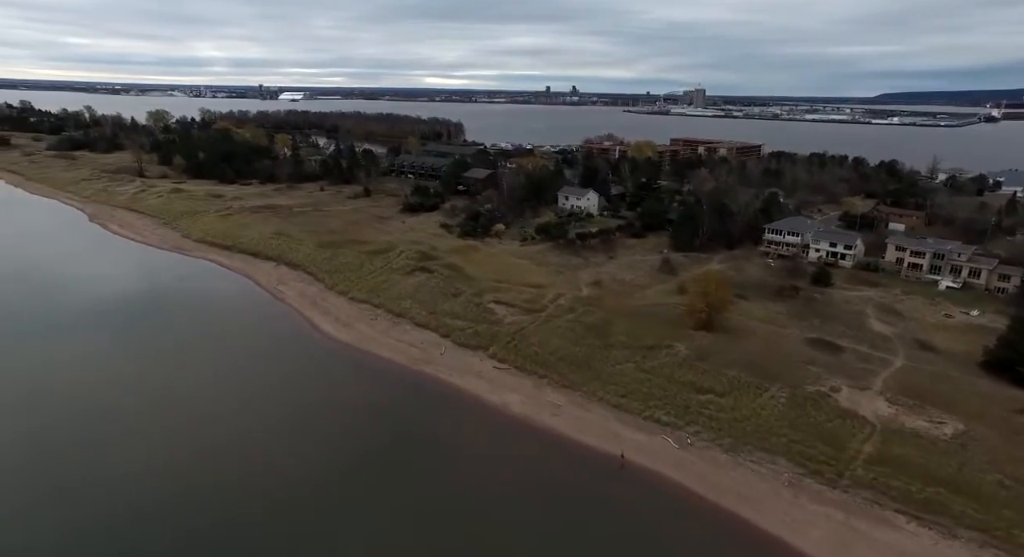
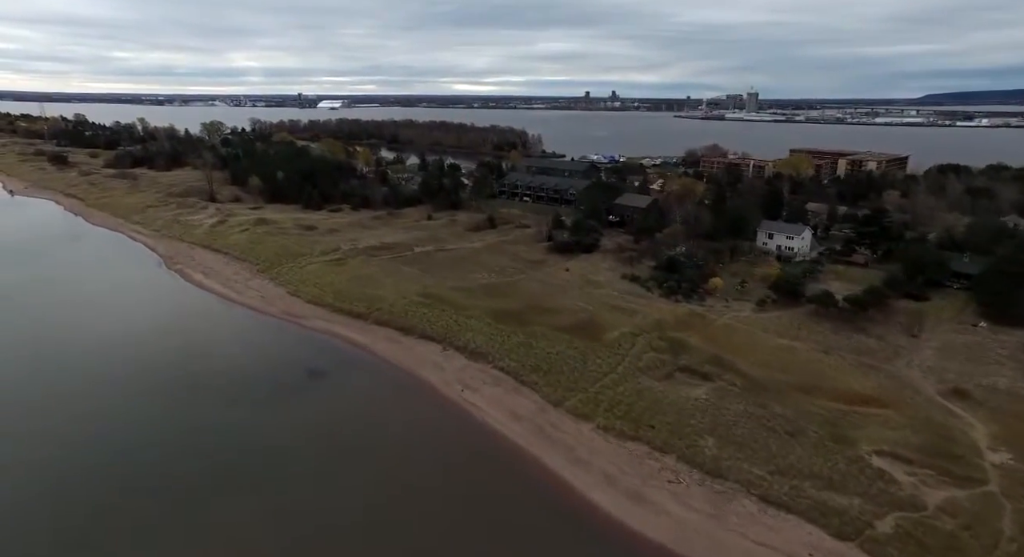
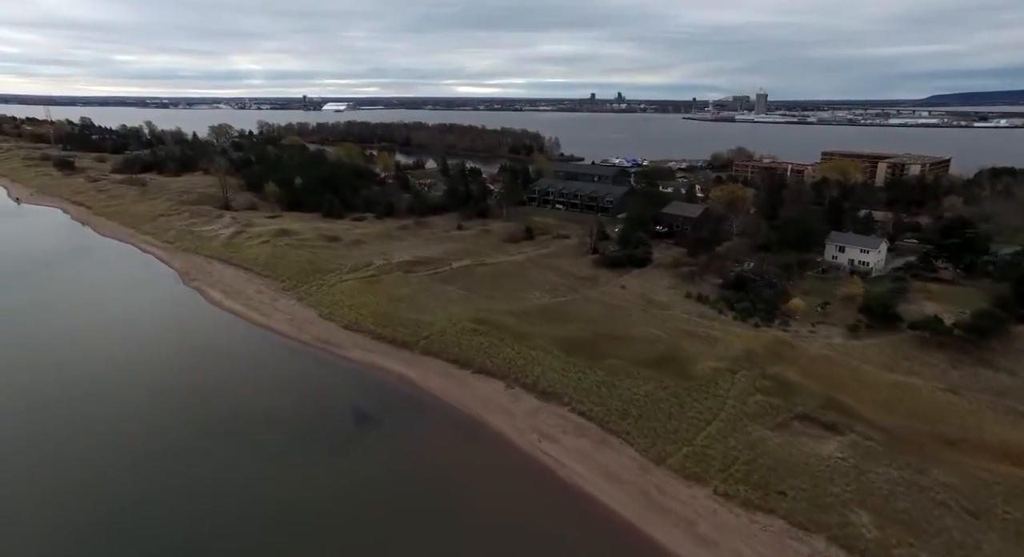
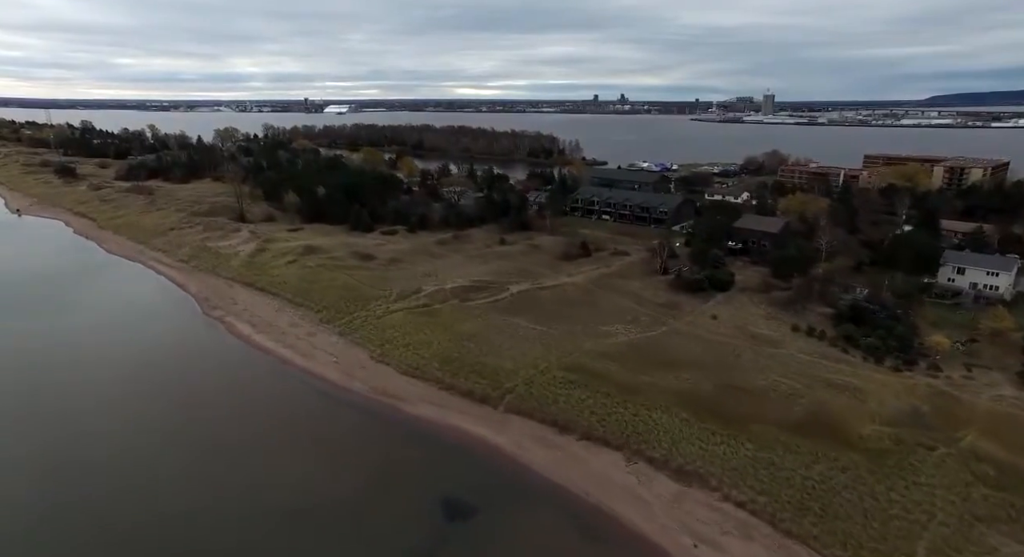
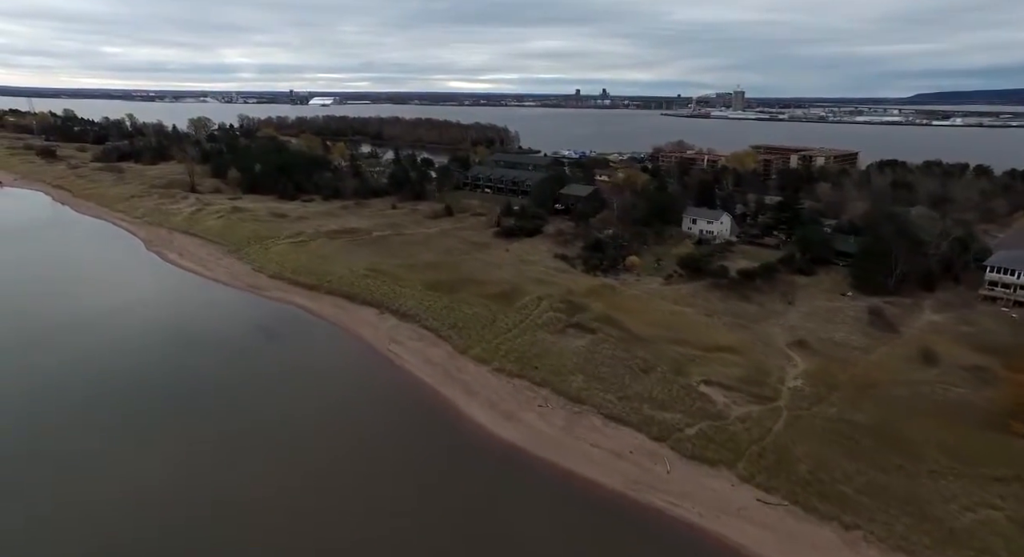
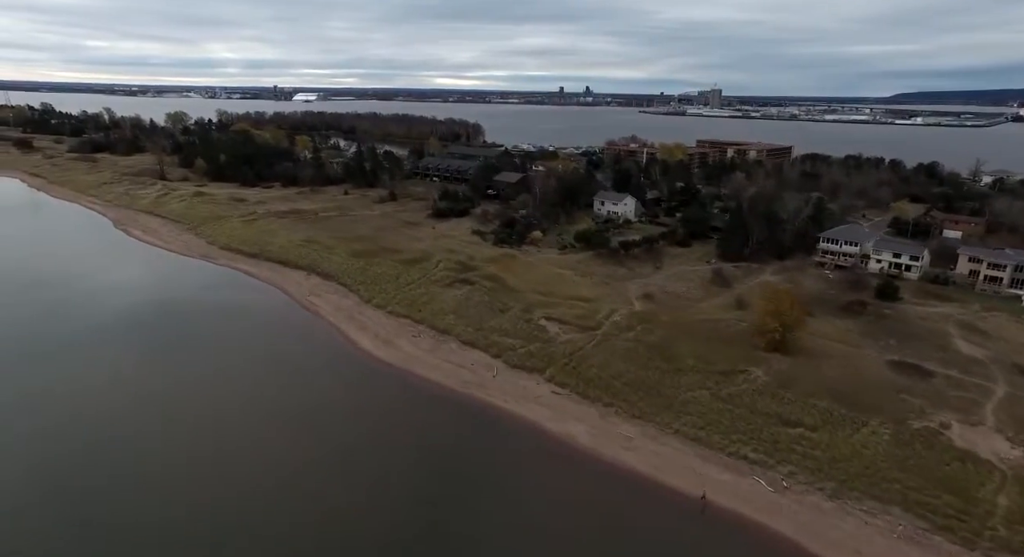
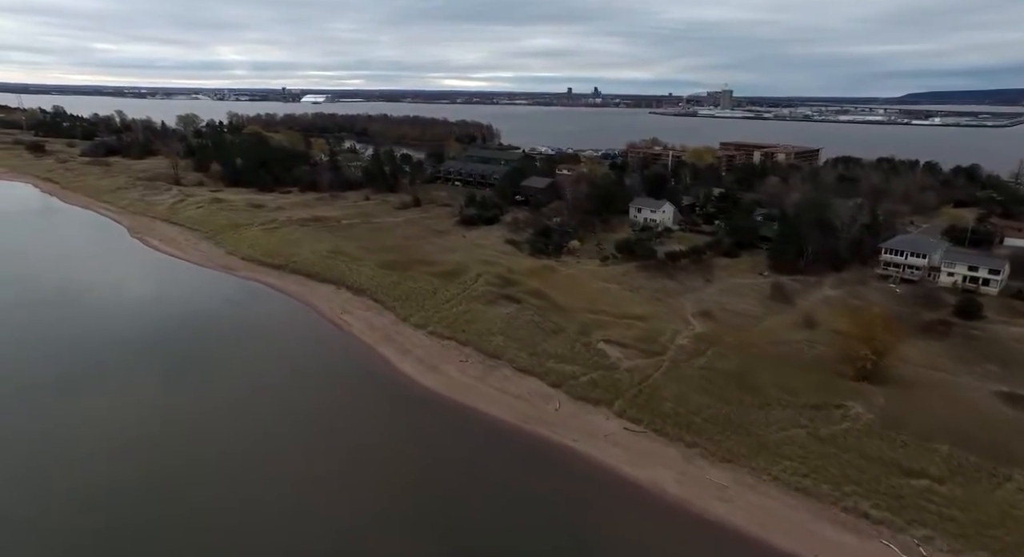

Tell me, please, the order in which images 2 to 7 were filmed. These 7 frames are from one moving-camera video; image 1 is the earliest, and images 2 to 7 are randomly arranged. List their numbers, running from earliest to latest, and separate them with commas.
6, 7, 5, 2, 3, 4
